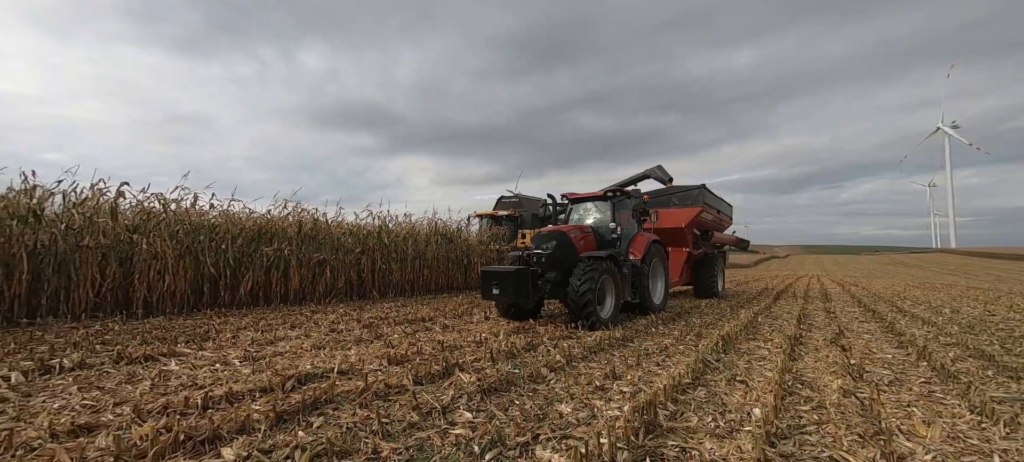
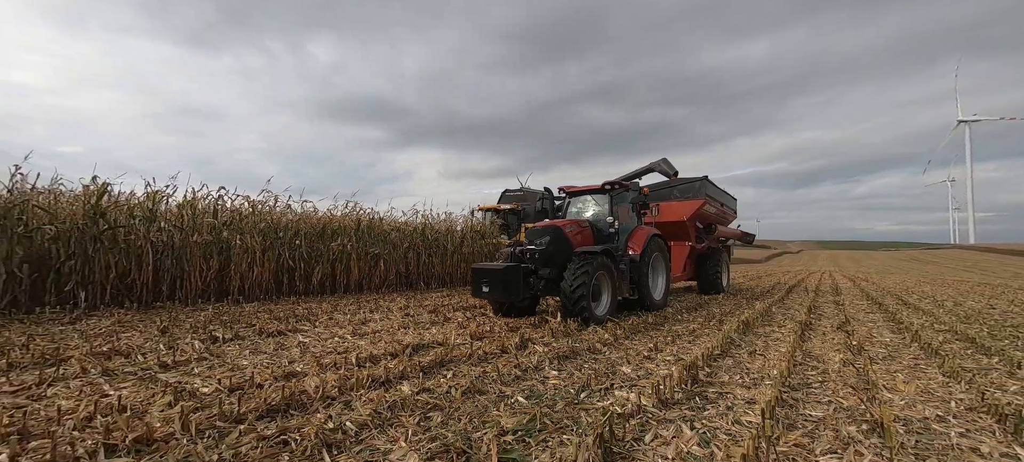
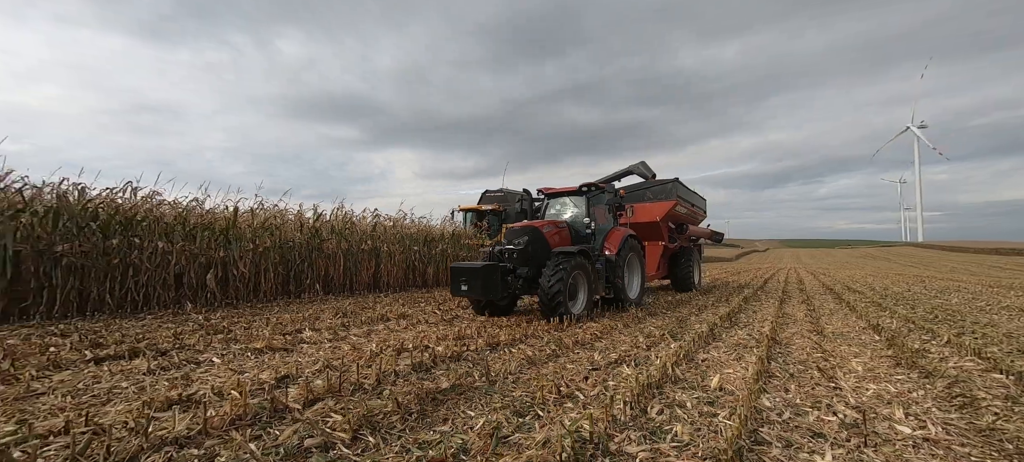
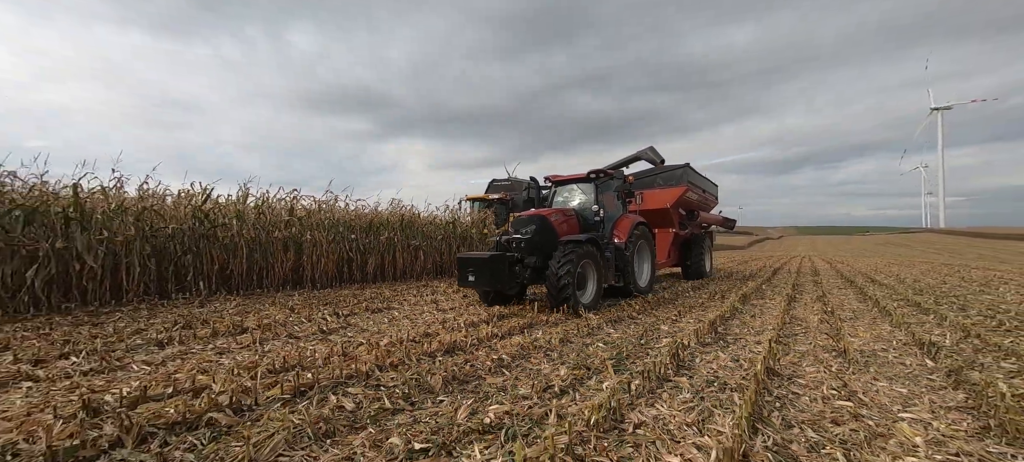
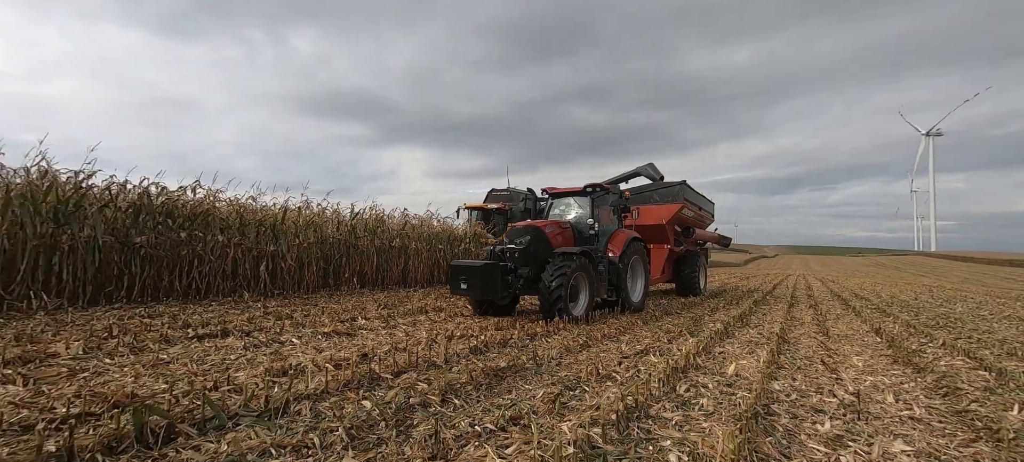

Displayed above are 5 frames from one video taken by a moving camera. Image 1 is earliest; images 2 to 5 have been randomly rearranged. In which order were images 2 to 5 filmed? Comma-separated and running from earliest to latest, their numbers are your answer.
2, 4, 3, 5
